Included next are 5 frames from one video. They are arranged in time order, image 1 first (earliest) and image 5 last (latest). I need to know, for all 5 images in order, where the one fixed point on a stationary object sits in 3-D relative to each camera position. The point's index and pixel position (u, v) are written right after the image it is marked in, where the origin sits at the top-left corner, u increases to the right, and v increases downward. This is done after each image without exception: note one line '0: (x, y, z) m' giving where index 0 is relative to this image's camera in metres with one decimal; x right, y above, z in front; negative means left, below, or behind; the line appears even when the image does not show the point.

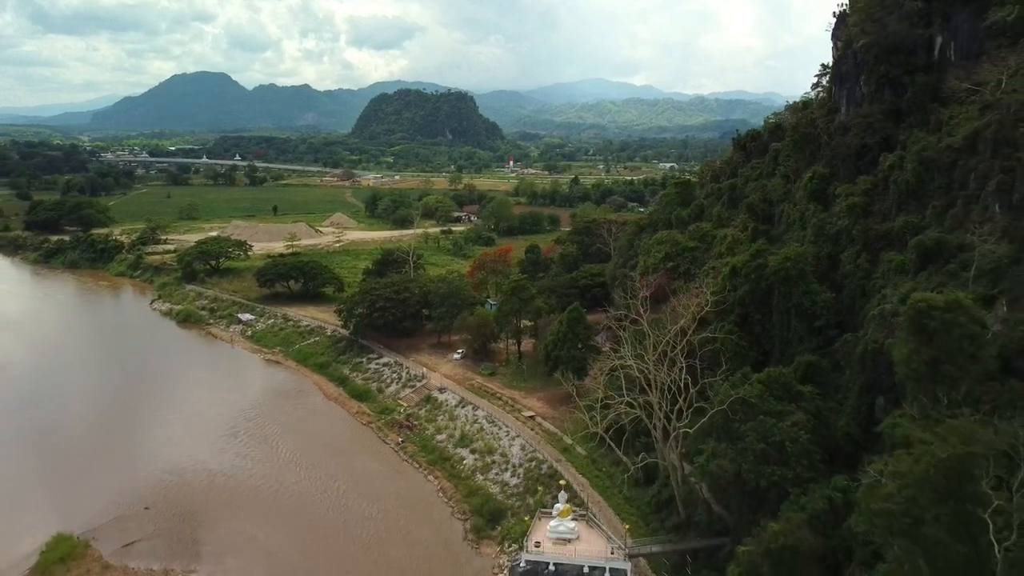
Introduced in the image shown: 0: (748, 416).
0: (+6.0, -3.2, +18.4) m
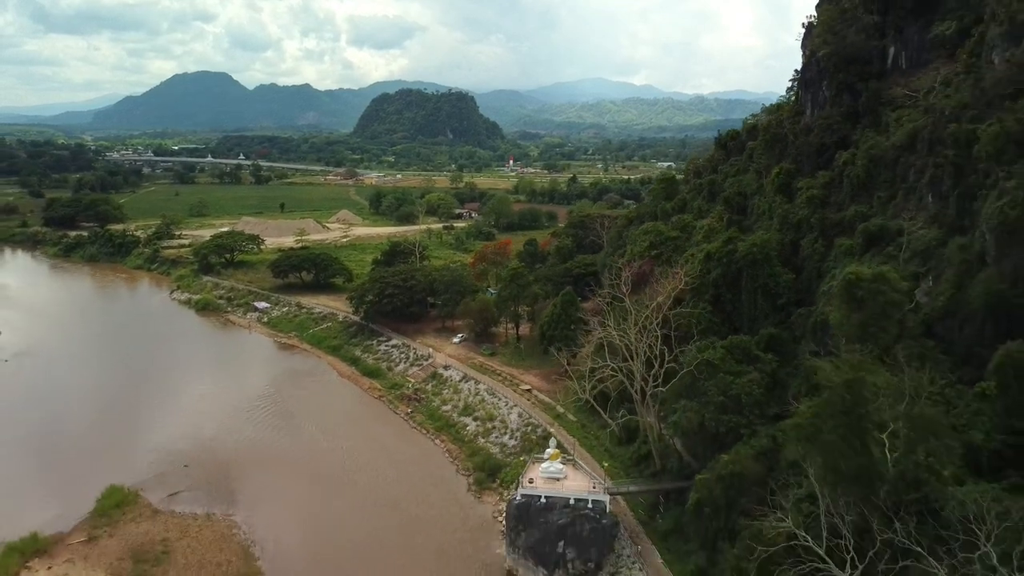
0: (+5.9, -2.6, +21.5) m
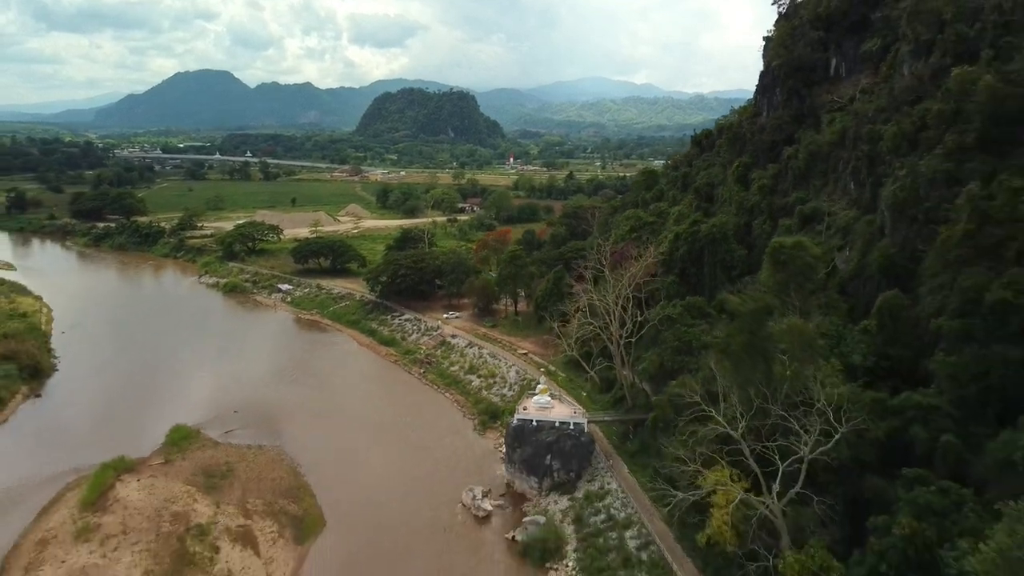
0: (+5.8, -1.4, +26.7) m
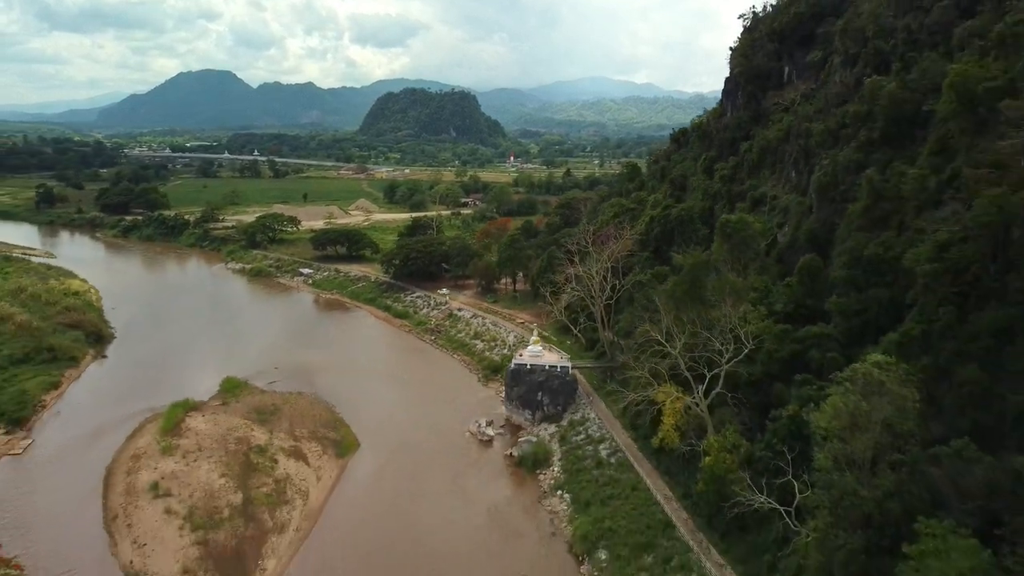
0: (+5.8, -0.1, +32.4) m
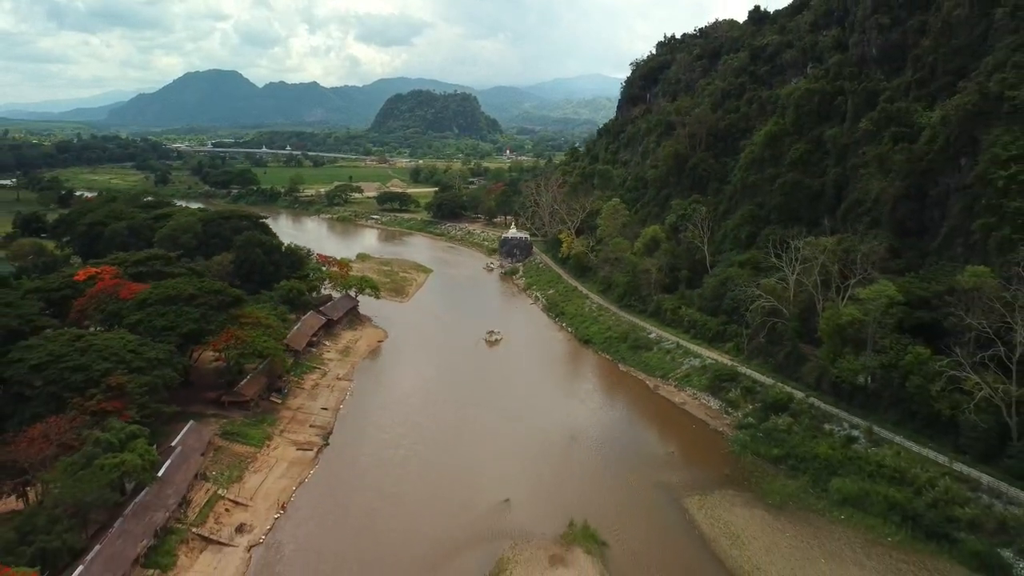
0: (+4.9, +7.8, +67.8) m
